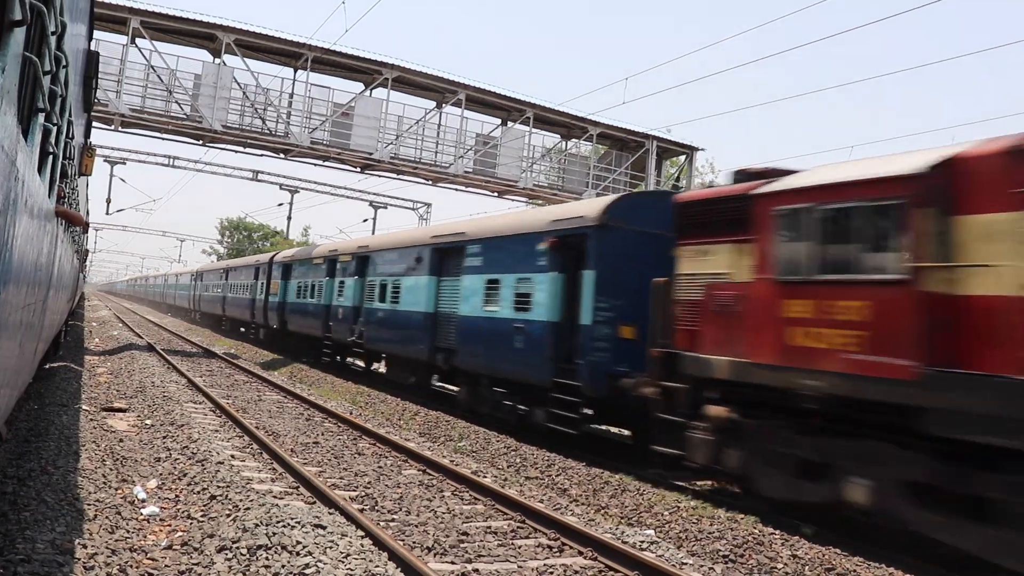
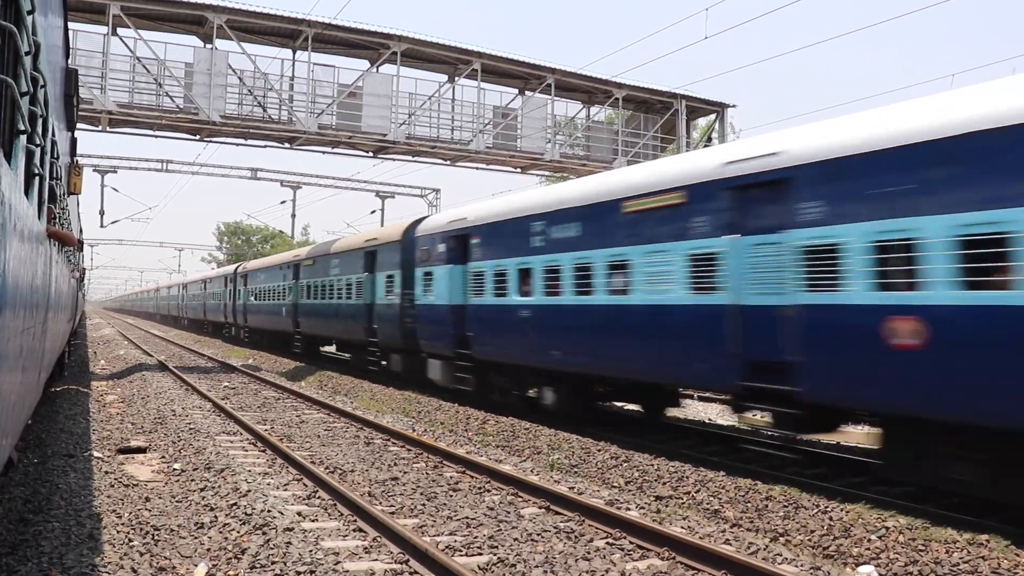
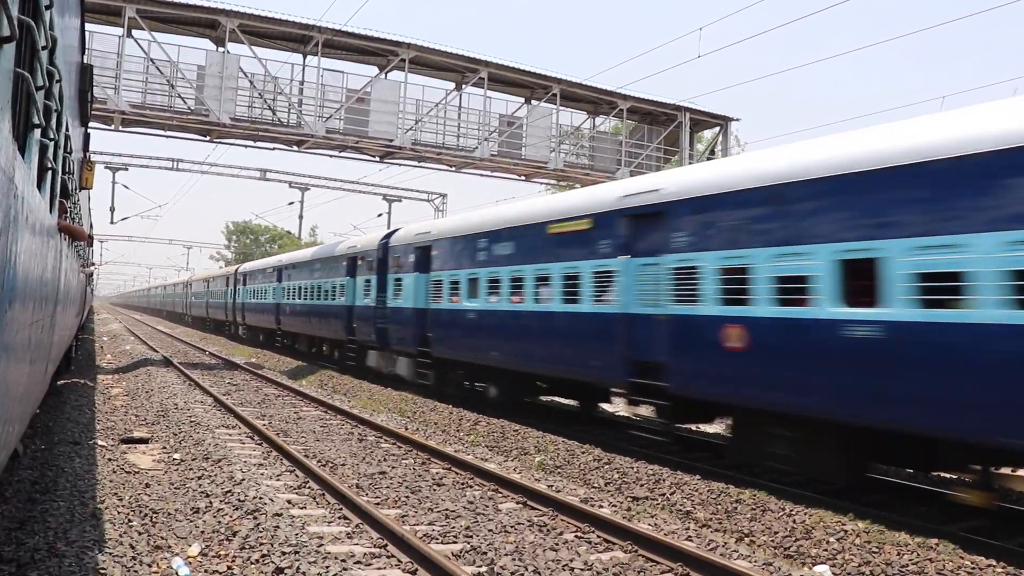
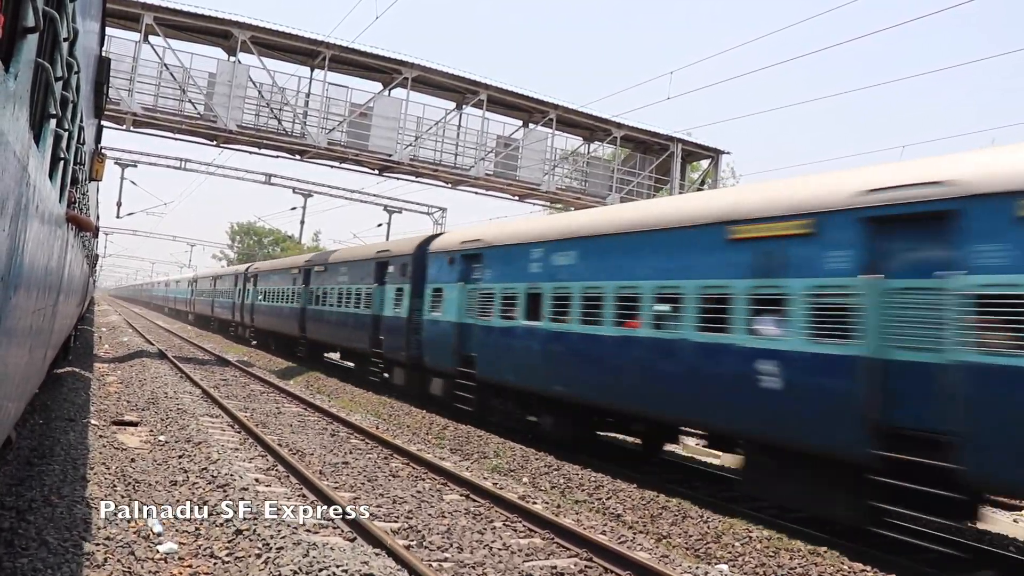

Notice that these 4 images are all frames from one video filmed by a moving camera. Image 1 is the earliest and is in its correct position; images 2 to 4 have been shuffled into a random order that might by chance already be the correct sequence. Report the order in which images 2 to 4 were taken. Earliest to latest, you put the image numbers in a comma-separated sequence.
4, 3, 2
